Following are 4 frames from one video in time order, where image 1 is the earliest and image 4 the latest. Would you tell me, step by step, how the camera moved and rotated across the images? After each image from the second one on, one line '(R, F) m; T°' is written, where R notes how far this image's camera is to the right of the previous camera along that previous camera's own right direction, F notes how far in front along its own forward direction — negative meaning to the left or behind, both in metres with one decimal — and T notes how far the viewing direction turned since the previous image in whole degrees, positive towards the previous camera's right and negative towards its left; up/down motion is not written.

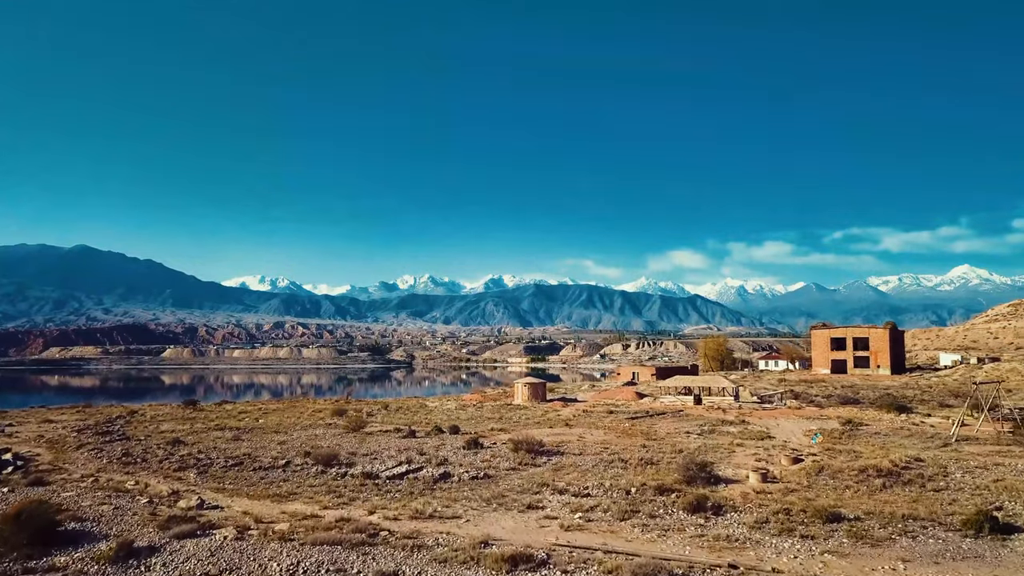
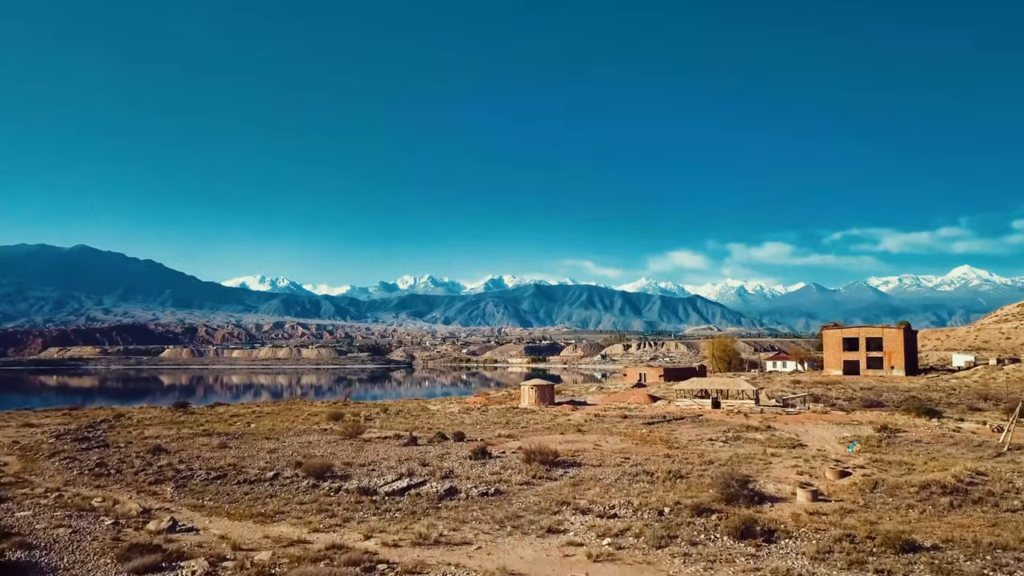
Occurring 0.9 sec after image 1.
(-0.5, +3.0) m; 0°
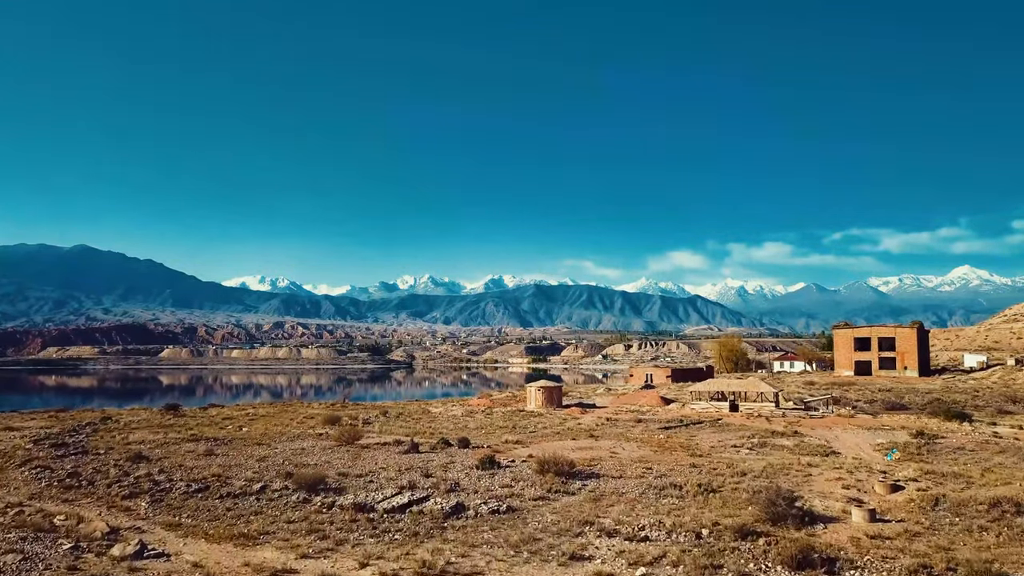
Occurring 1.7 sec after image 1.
(-0.5, +2.7) m; 0°
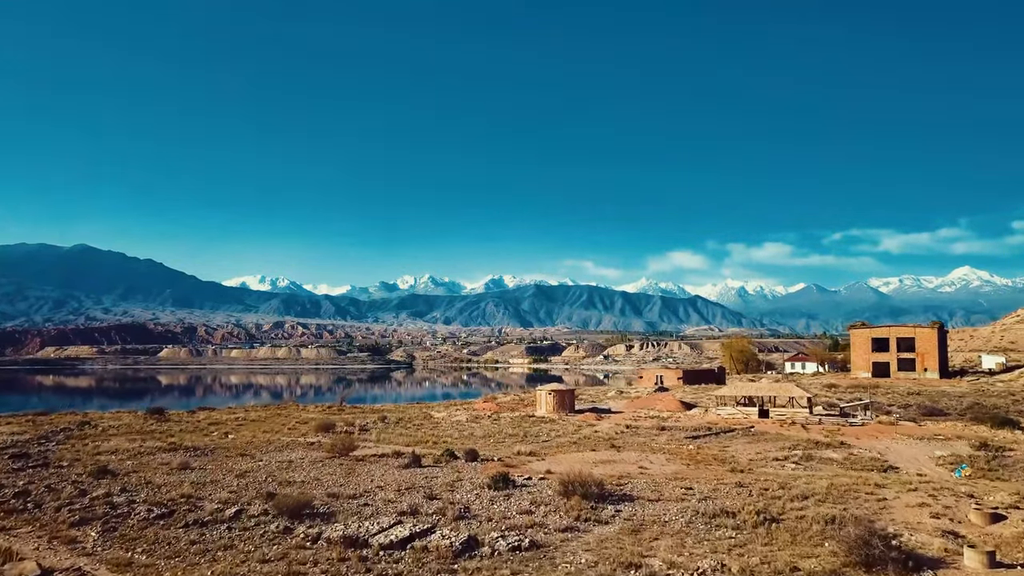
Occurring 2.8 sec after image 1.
(-0.7, +3.9) m; 0°
